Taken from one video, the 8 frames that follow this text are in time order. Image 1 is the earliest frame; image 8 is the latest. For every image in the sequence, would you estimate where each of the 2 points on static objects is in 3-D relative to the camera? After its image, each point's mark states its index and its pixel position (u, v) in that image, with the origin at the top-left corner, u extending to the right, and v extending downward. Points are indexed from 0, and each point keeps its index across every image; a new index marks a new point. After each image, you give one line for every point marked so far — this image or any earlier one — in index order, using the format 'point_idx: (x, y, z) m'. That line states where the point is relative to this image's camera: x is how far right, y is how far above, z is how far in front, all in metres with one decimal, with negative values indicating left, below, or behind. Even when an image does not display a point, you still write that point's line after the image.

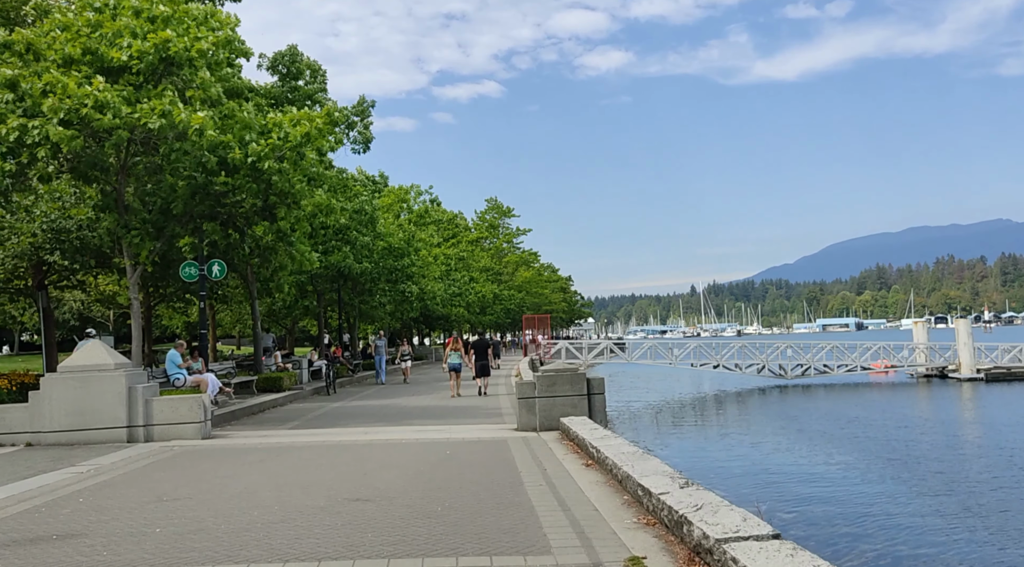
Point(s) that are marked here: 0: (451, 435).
0: (-1.0, -2.4, +14.5) m
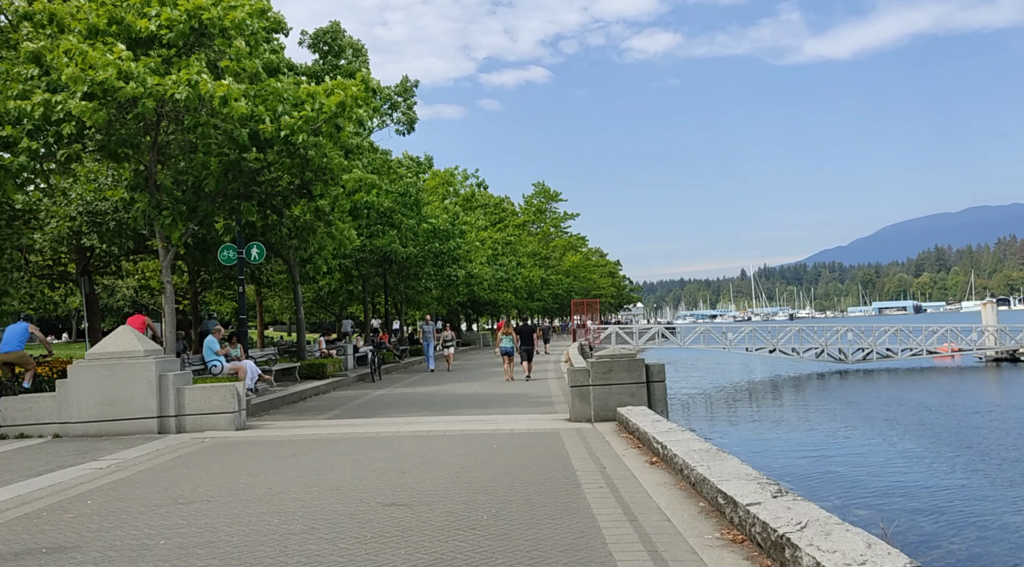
0: (-0.2, -2.1, +13.5) m
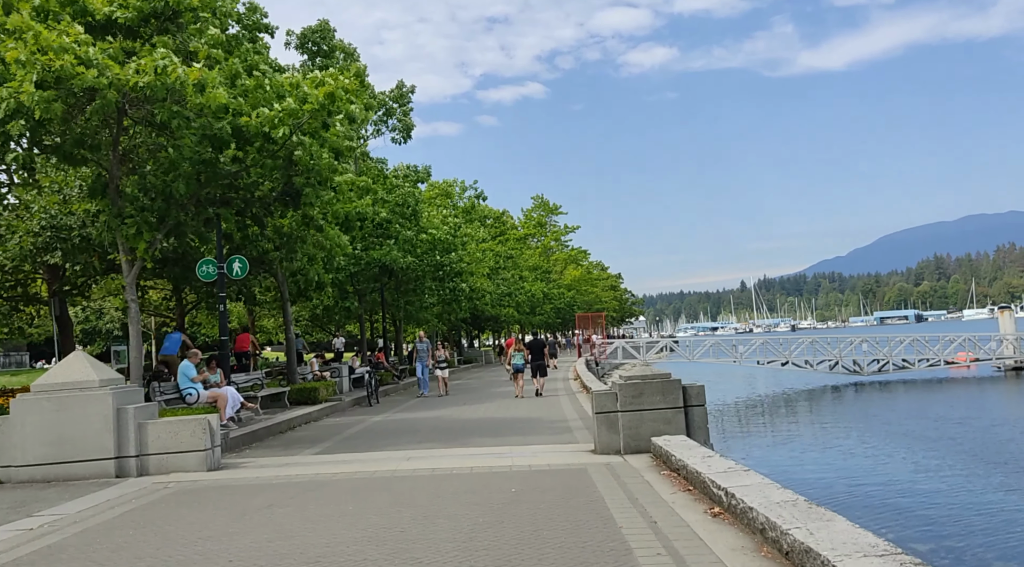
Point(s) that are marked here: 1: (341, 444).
0: (0.0, -2.3, +11.6) m
1: (-2.7, -2.6, +14.6) m
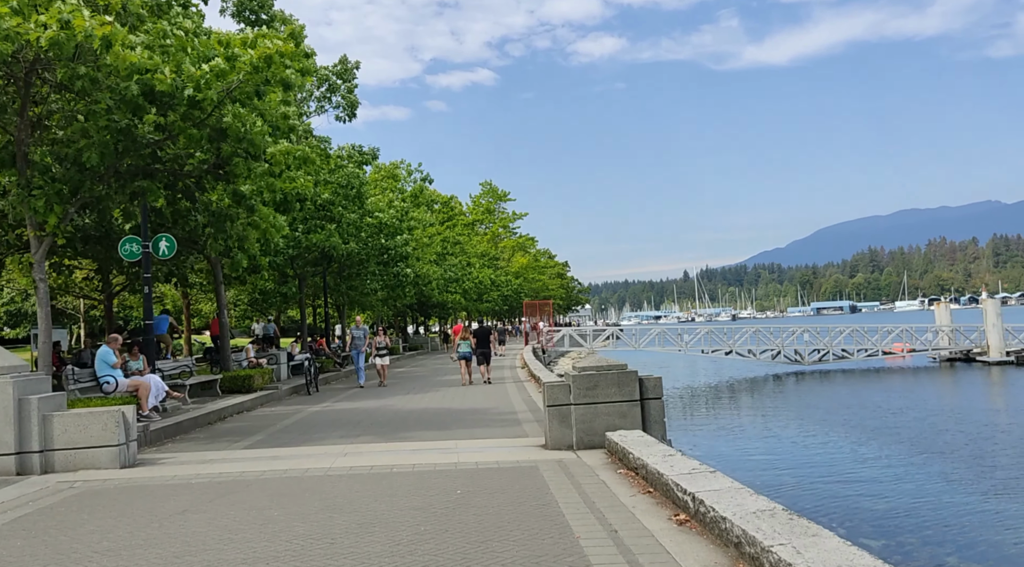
0: (-0.6, -2.1, +10.7) m
1: (-3.5, -2.3, +13.6) m
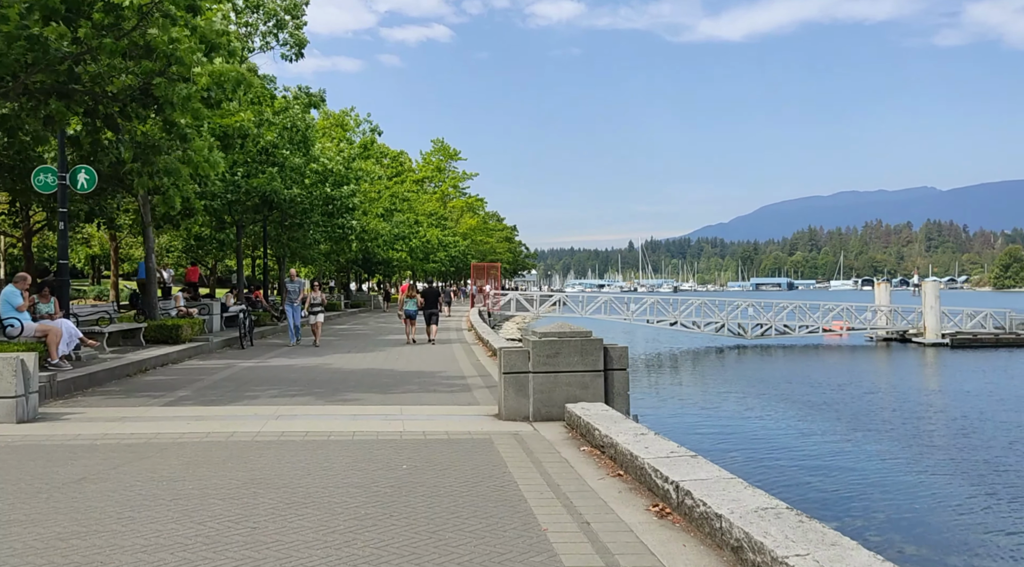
0: (-1.2, -1.5, +9.7) m
1: (-4.2, -1.5, +12.4) m
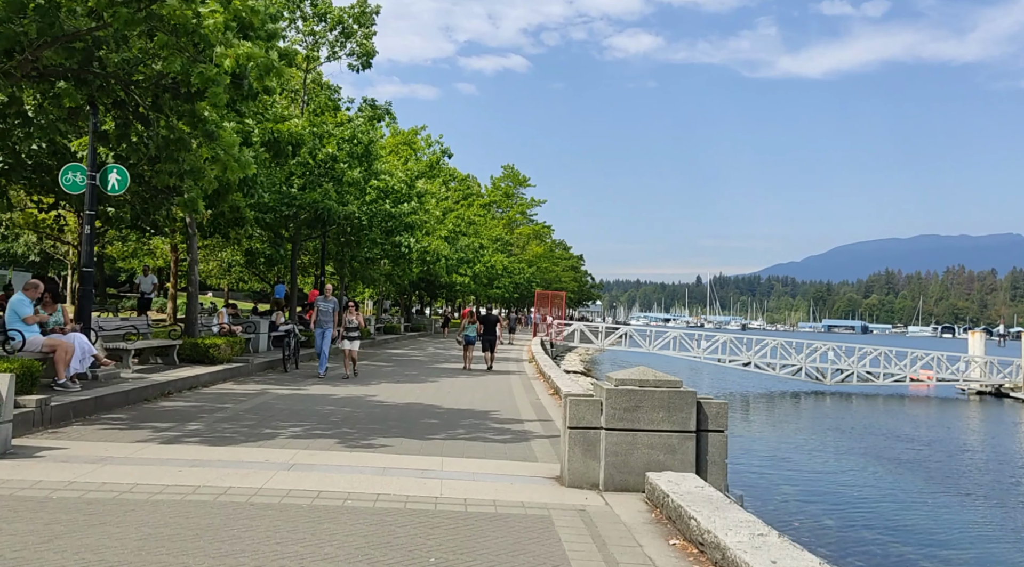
0: (-0.6, -1.8, +7.8) m
1: (-3.5, -1.7, +10.7) m
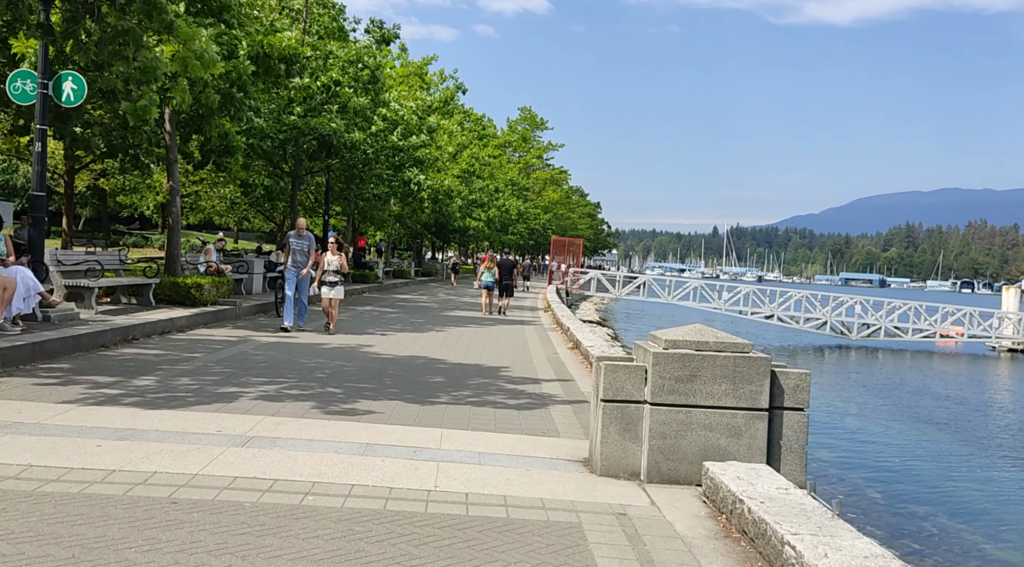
0: (-0.5, -1.3, +5.9) m
1: (-3.3, -1.0, +8.9) m
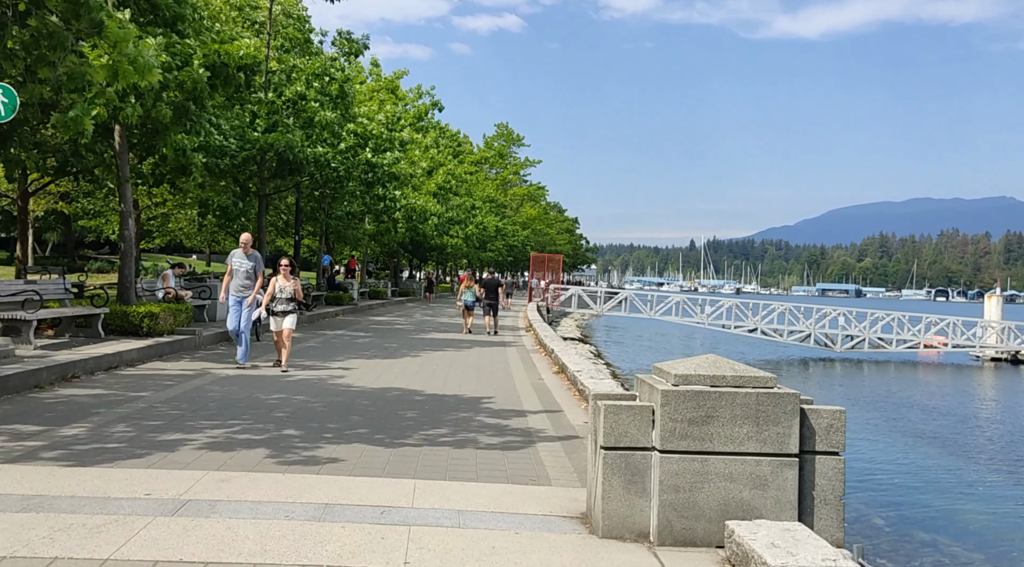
0: (-0.6, -1.5, +4.9) m
1: (-3.5, -1.3, +7.8) m
